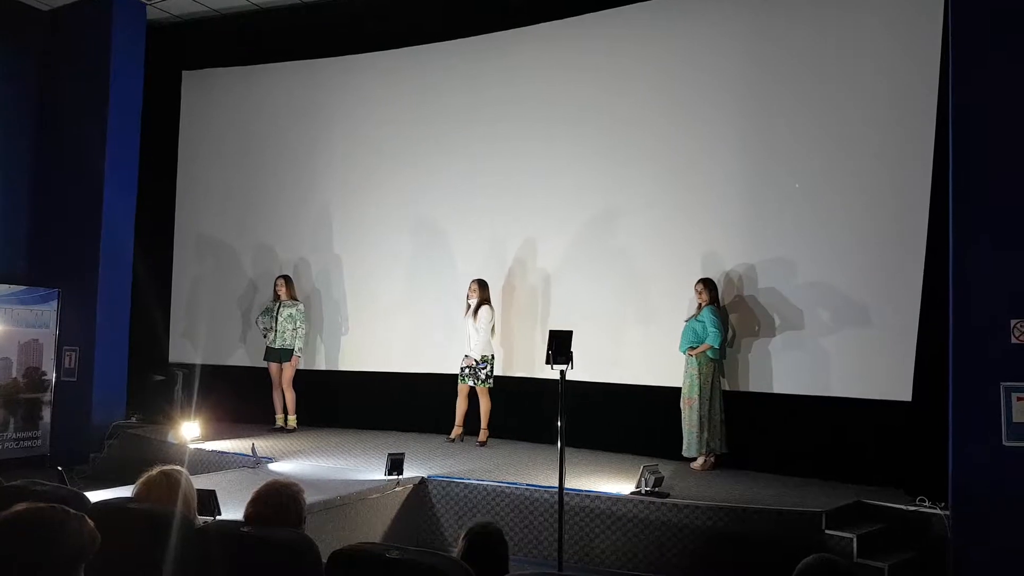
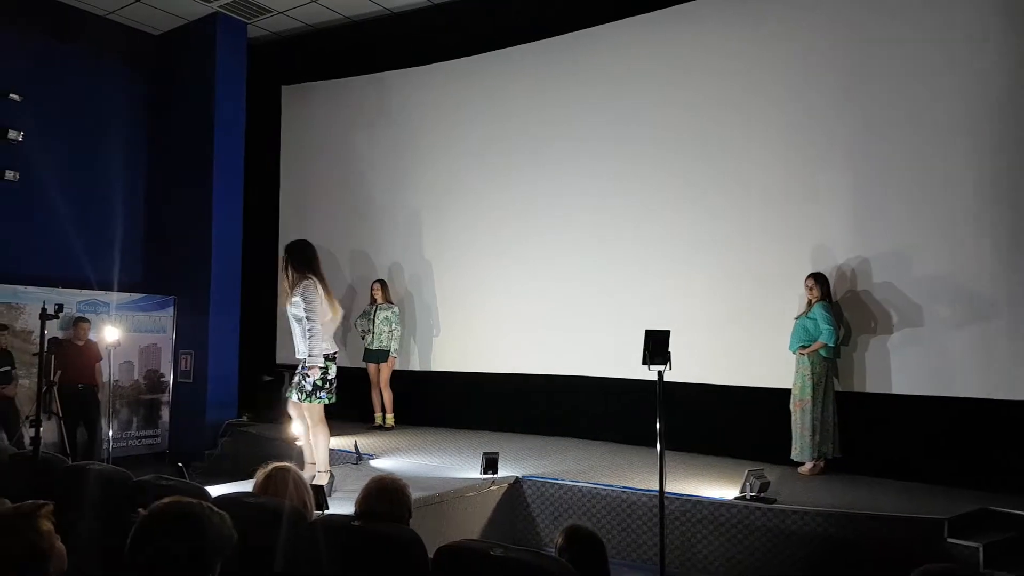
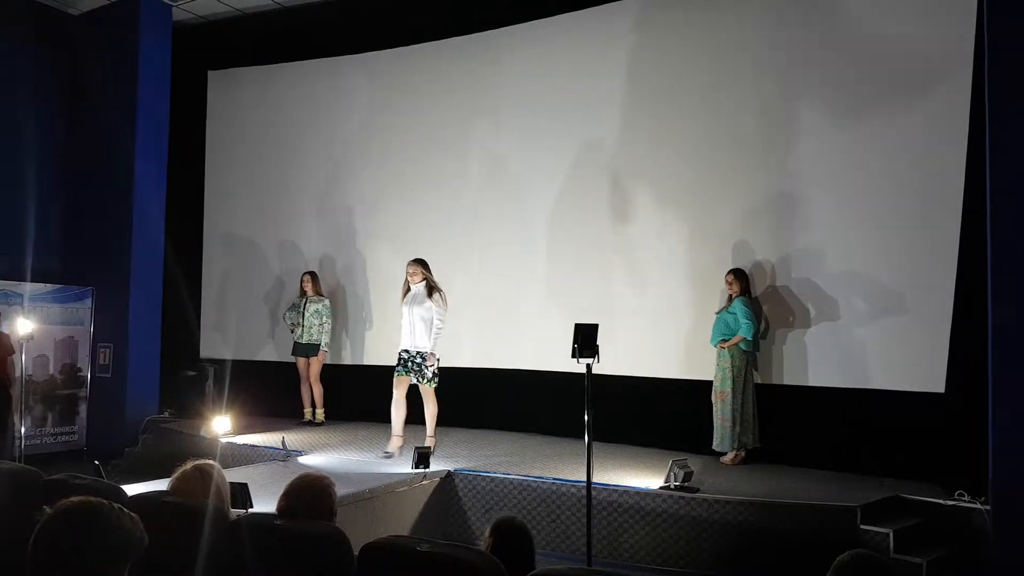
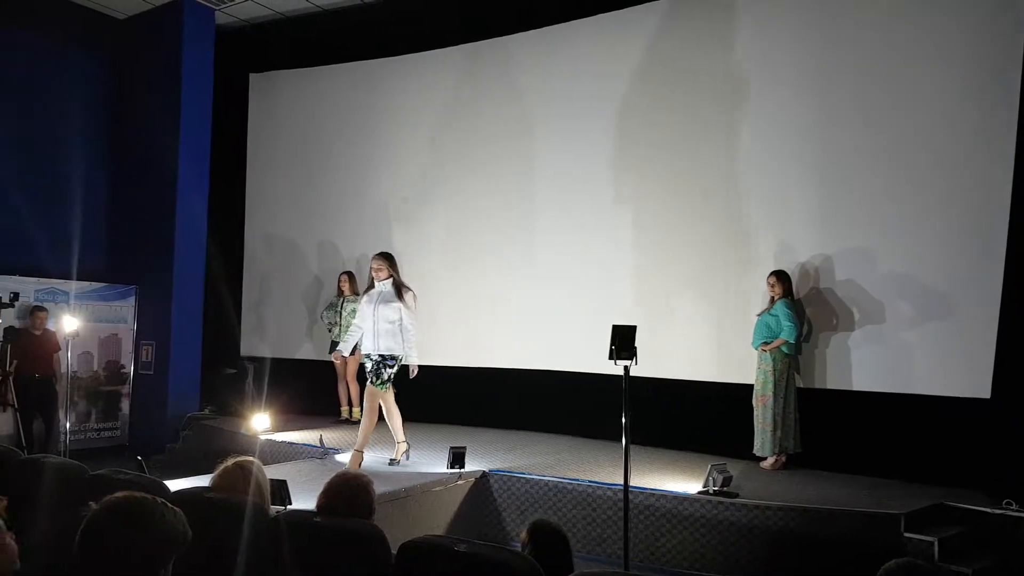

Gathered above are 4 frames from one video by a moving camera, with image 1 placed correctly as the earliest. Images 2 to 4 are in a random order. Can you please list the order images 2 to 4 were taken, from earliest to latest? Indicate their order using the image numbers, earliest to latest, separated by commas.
3, 4, 2
